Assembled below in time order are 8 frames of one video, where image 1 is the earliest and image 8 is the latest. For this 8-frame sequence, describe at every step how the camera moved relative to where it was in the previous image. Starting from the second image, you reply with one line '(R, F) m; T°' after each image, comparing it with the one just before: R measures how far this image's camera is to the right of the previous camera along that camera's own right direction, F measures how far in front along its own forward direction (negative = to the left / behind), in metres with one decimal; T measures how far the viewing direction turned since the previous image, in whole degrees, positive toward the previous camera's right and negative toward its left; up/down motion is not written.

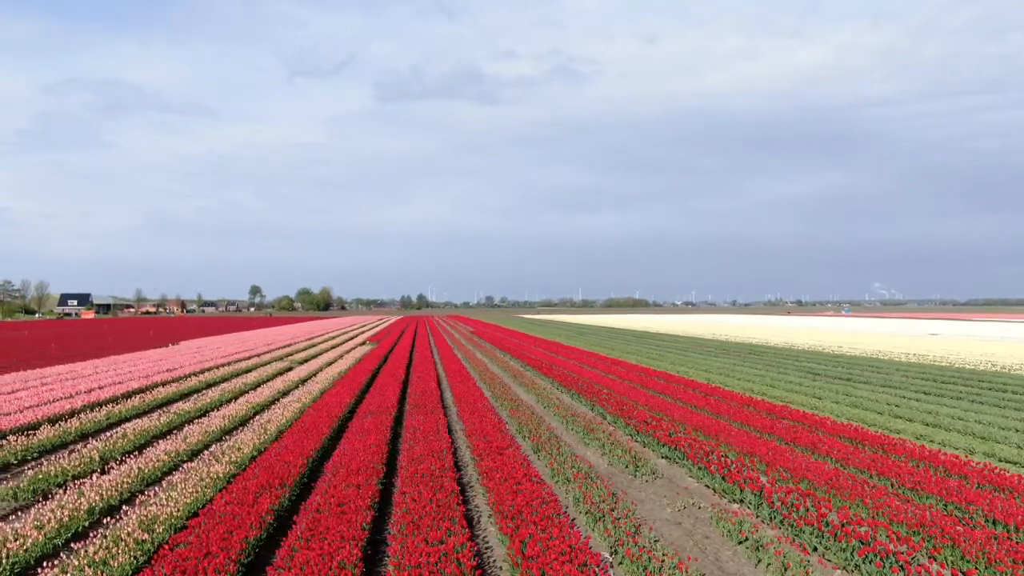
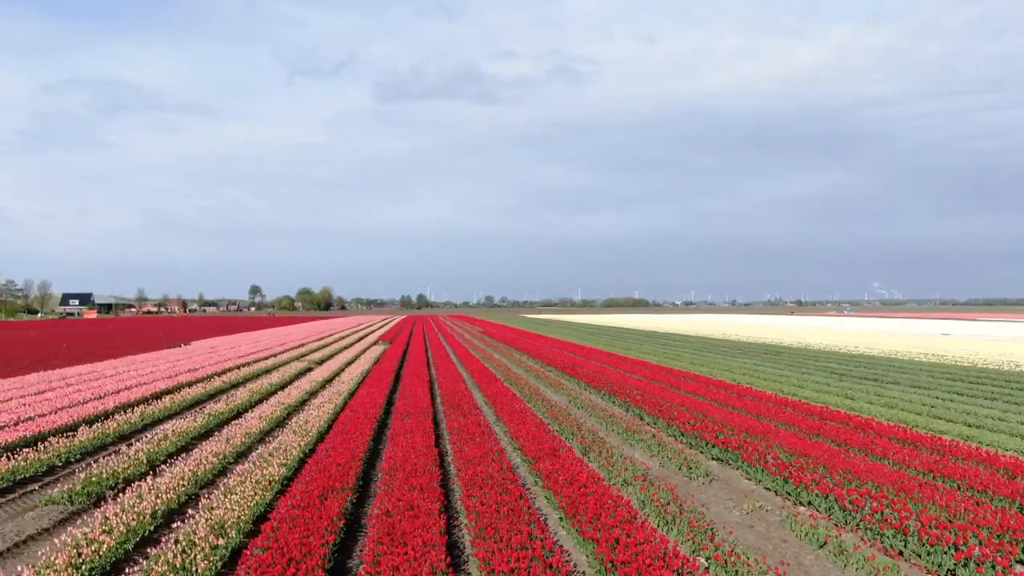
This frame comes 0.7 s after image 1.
(-1.0, +0.1) m; 0°
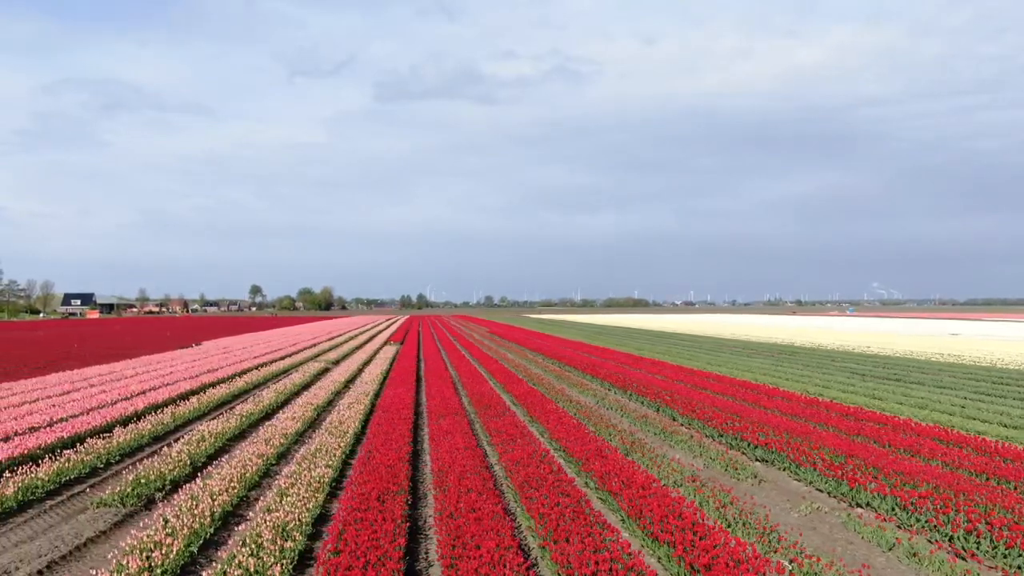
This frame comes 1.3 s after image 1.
(-0.9, +0.1) m; 0°
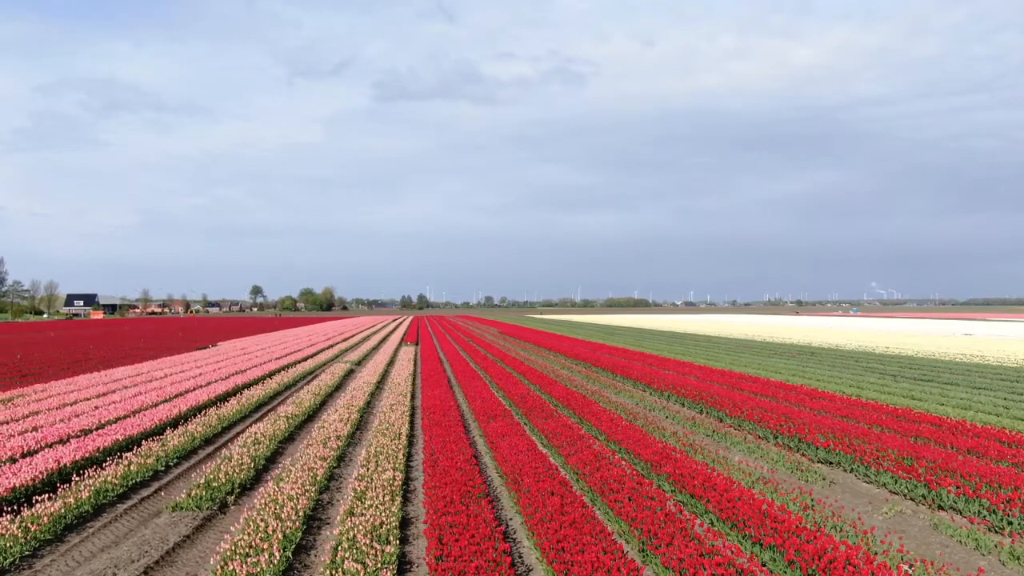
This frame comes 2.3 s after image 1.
(-1.2, +0.1) m; 0°
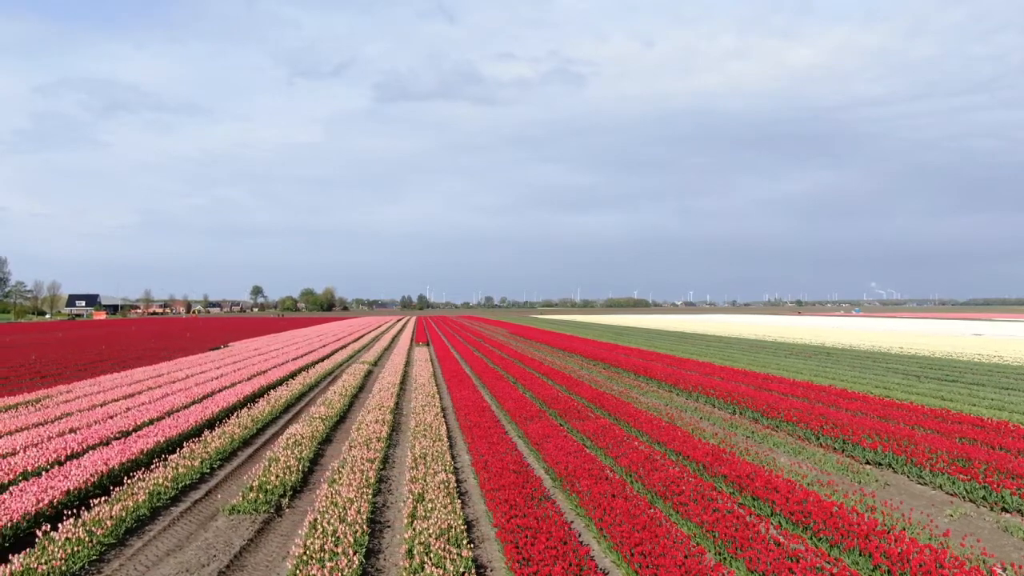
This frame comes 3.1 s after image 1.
(-0.9, +0.1) m; 0°
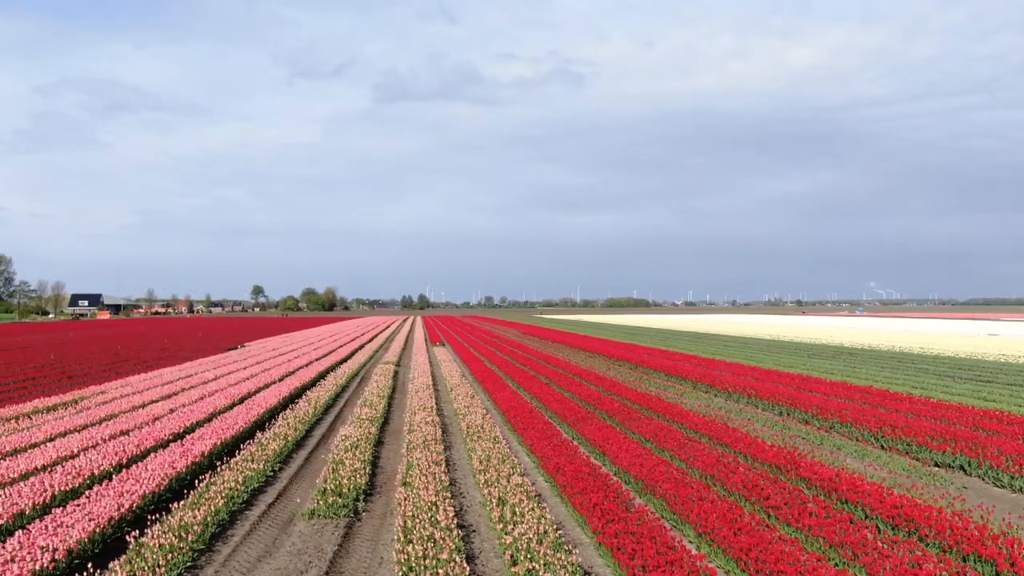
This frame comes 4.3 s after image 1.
(-1.3, +0.1) m; 0°
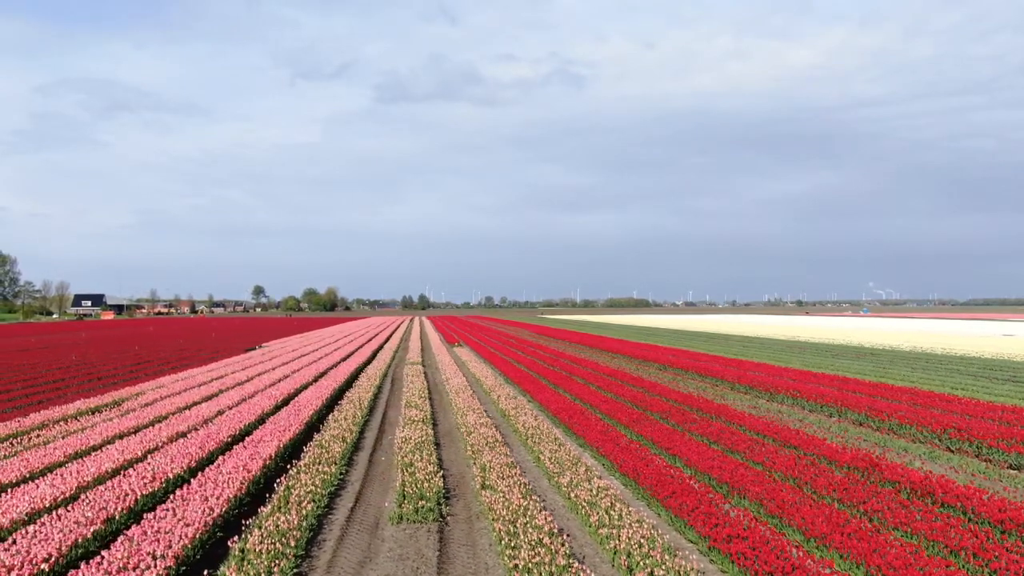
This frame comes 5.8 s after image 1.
(-1.3, +0.1) m; 0°
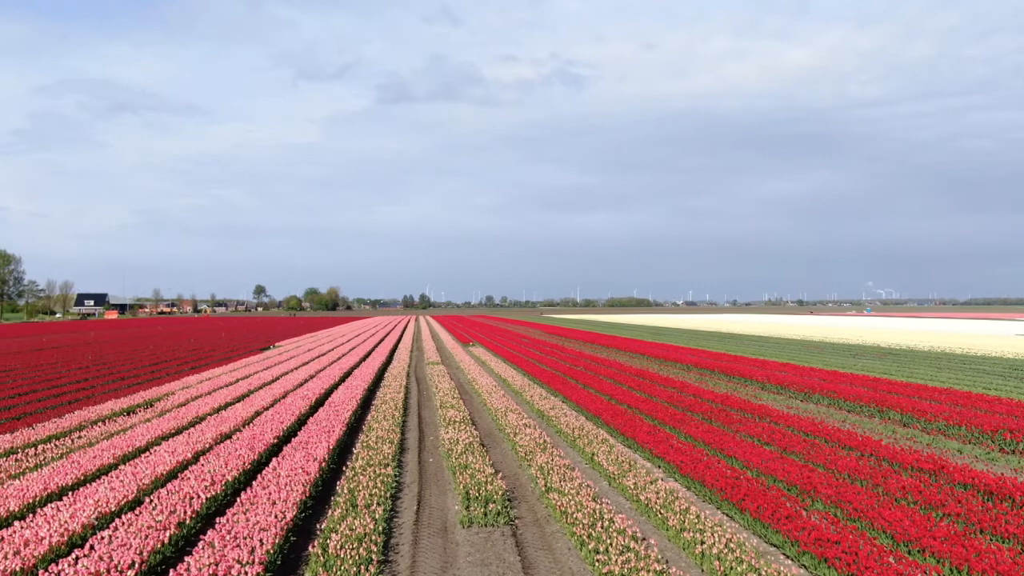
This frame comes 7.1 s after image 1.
(-1.0, +0.2) m; 0°
